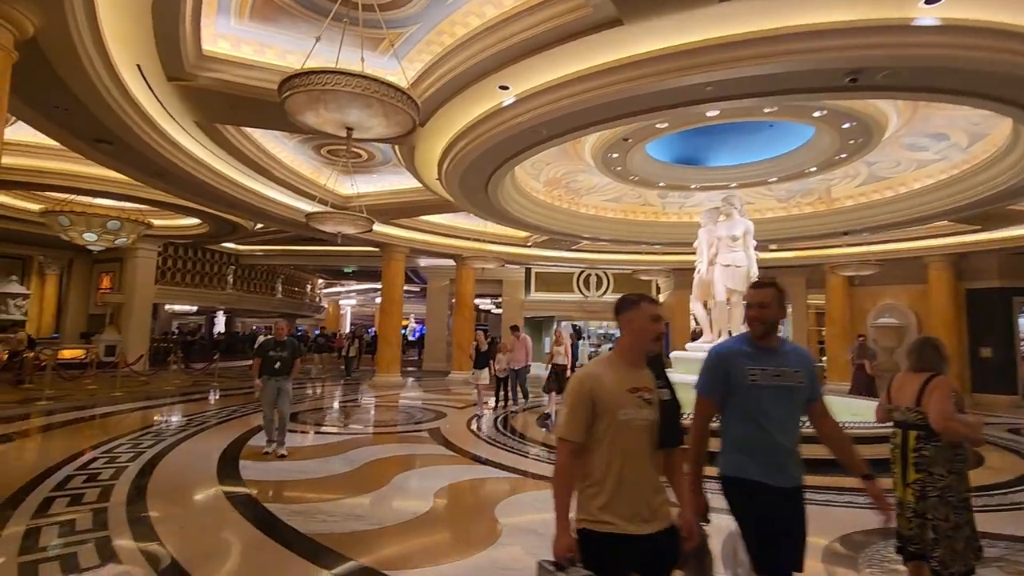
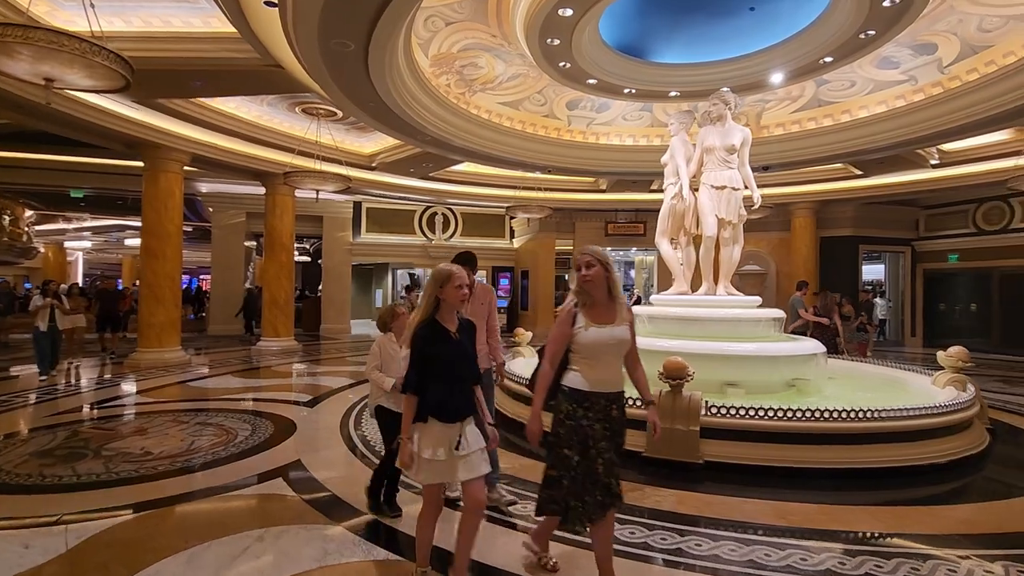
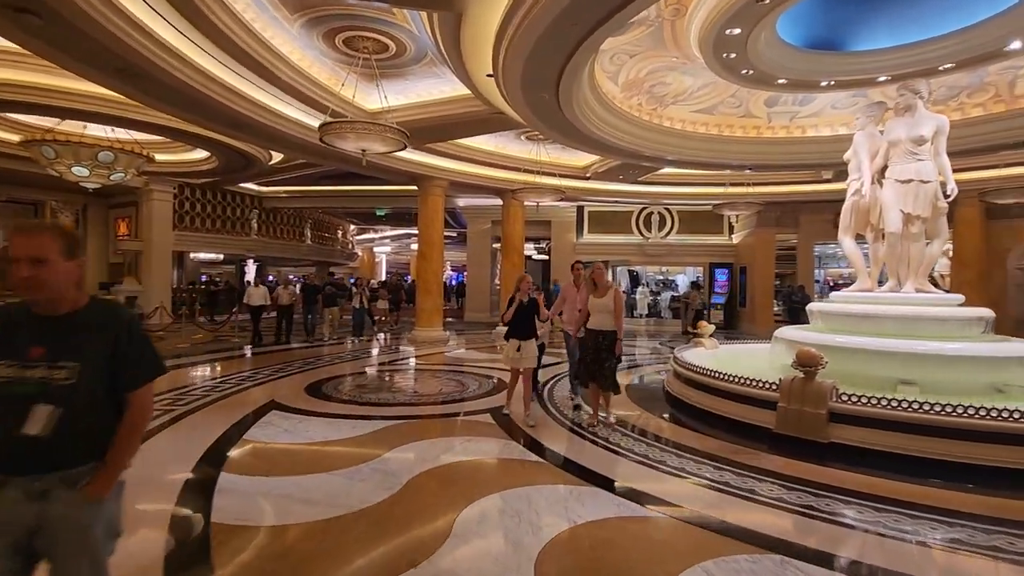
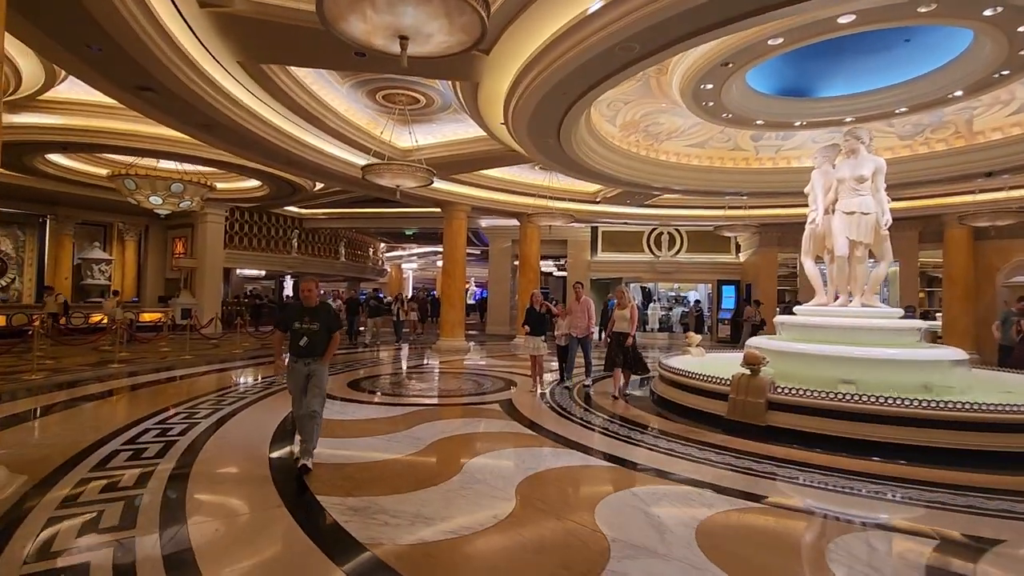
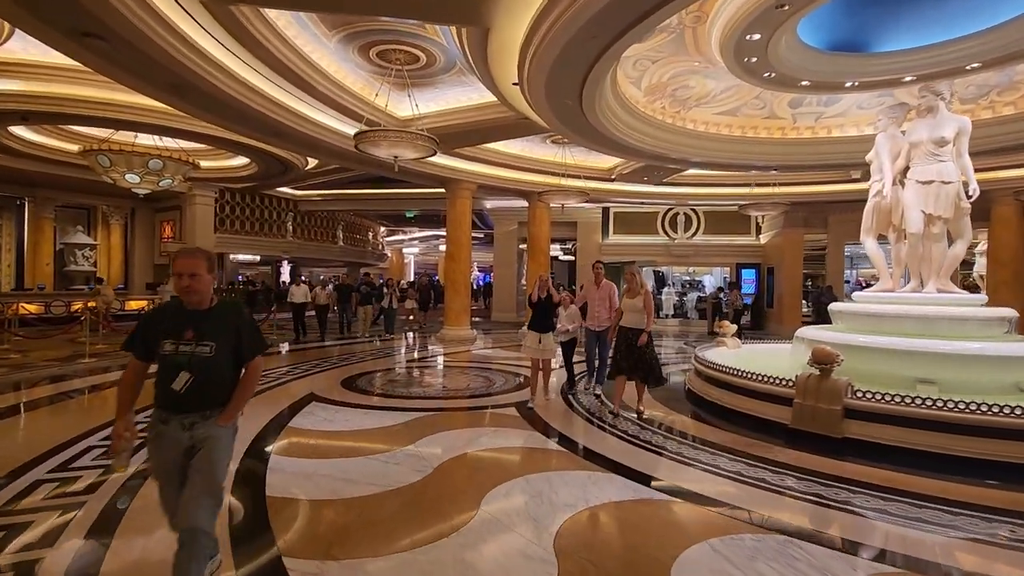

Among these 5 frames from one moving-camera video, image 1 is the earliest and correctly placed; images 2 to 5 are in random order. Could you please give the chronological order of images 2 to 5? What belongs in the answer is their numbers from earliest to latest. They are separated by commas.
4, 5, 3, 2
